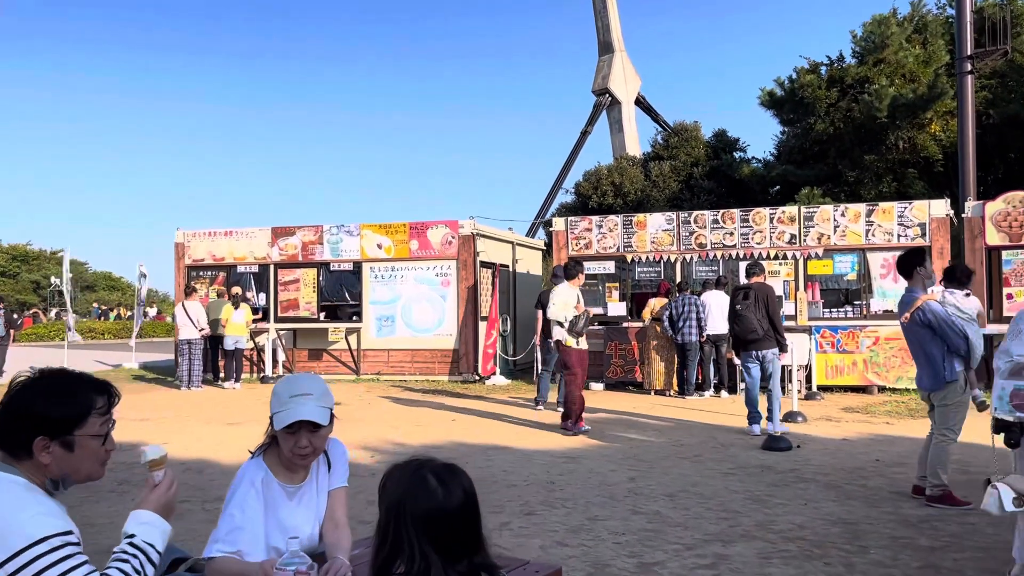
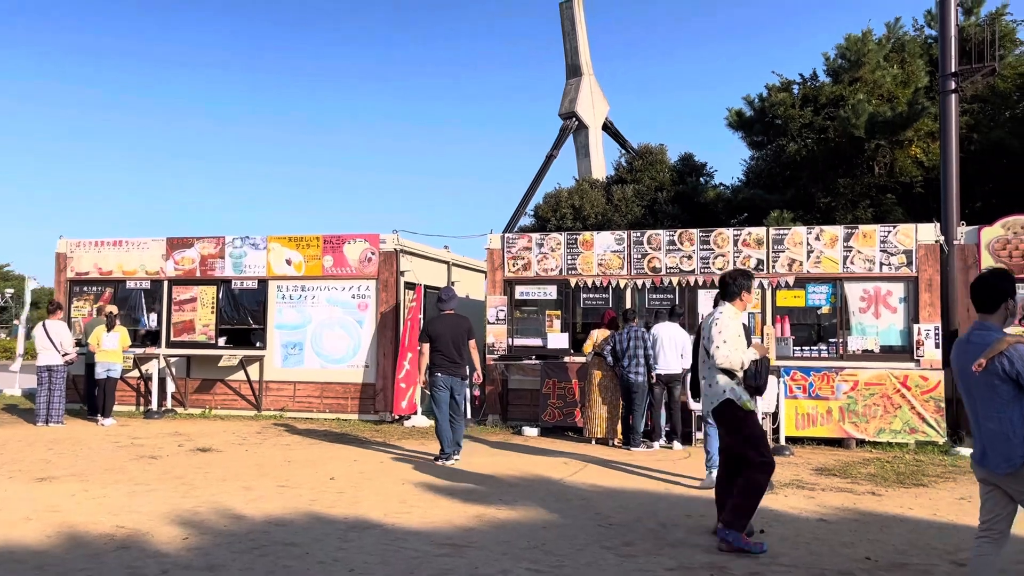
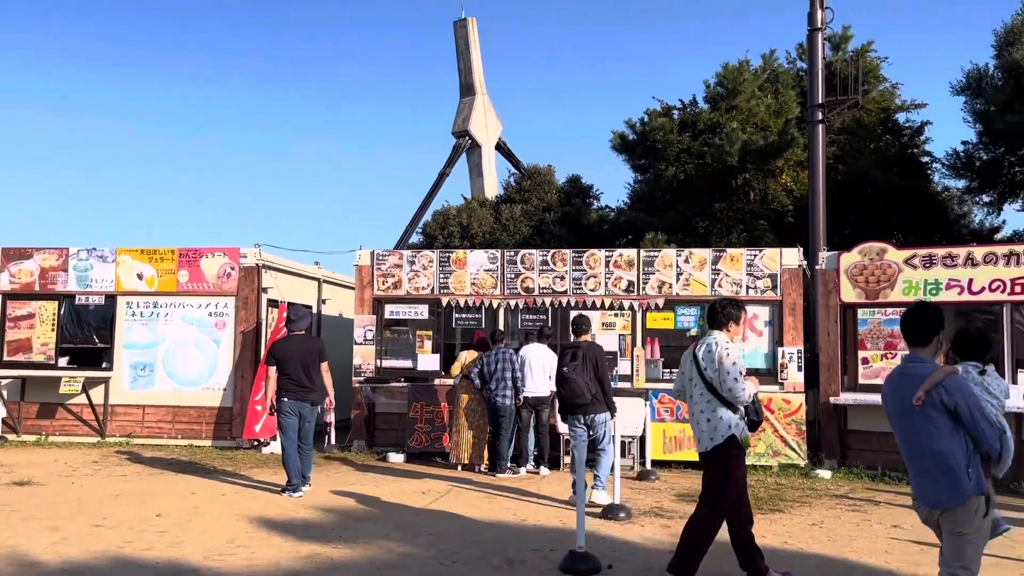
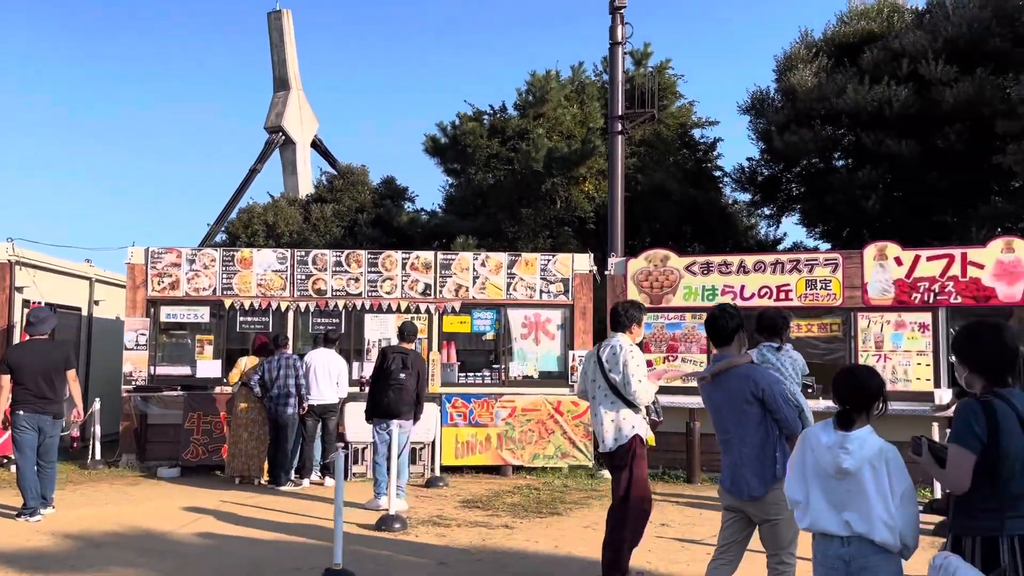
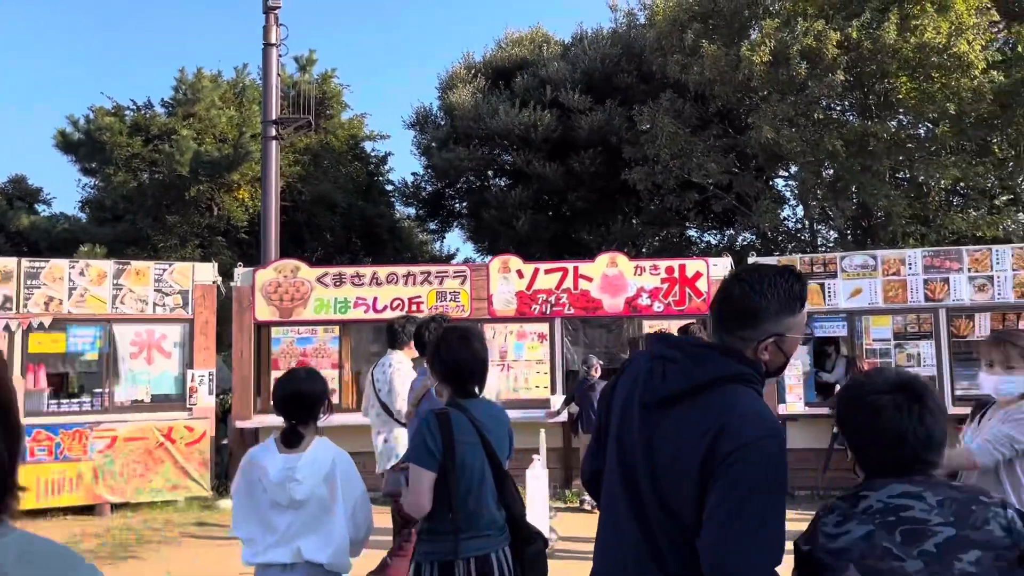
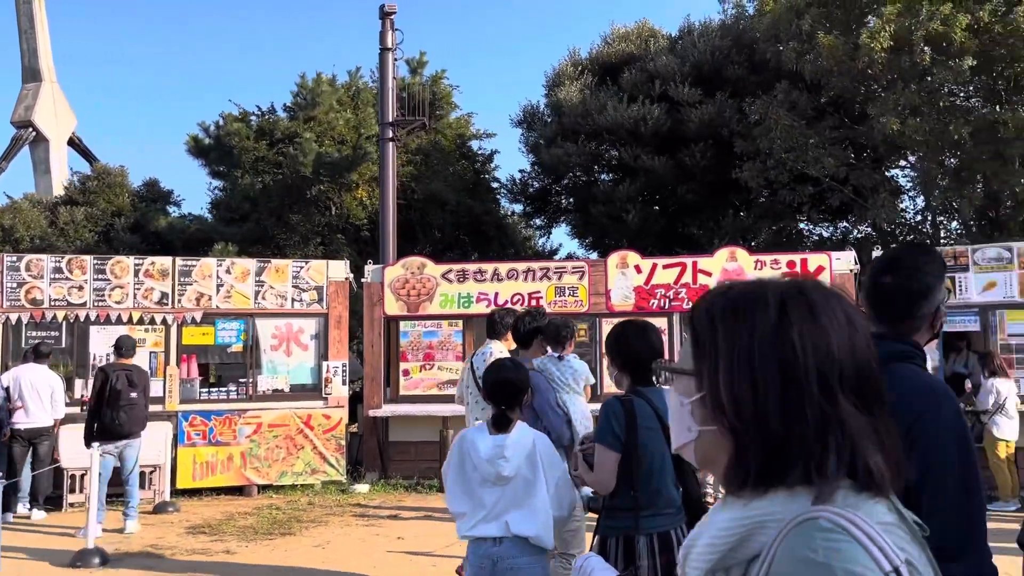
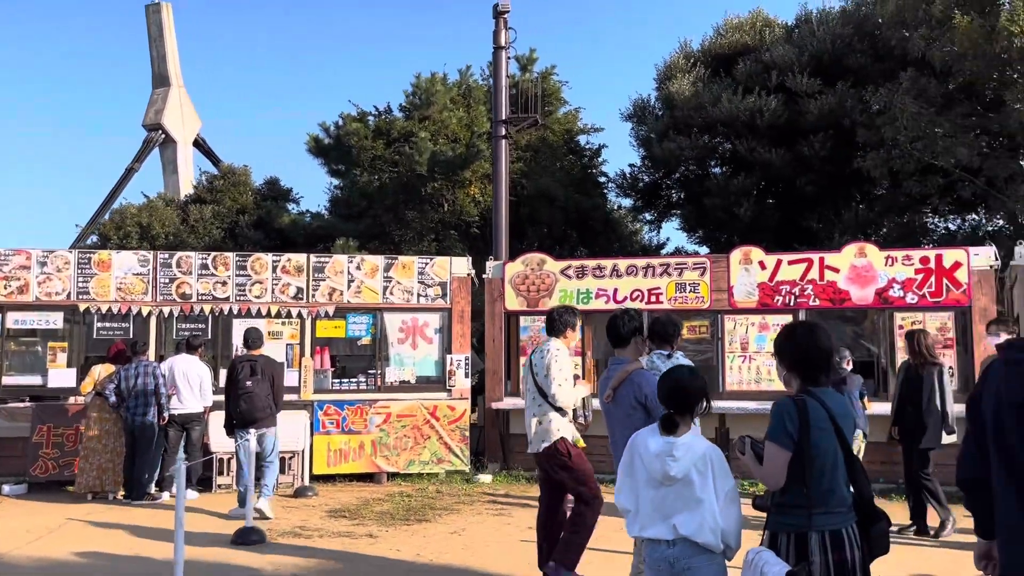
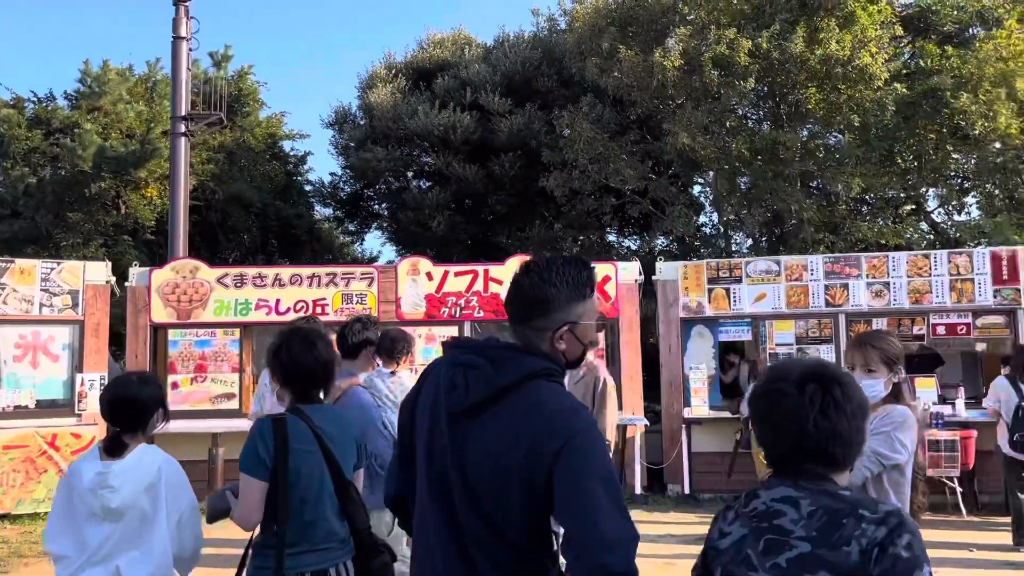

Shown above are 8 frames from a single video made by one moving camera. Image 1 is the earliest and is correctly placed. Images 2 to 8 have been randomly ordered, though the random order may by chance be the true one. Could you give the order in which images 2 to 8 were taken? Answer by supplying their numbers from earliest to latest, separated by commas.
2, 3, 4, 7, 6, 5, 8
